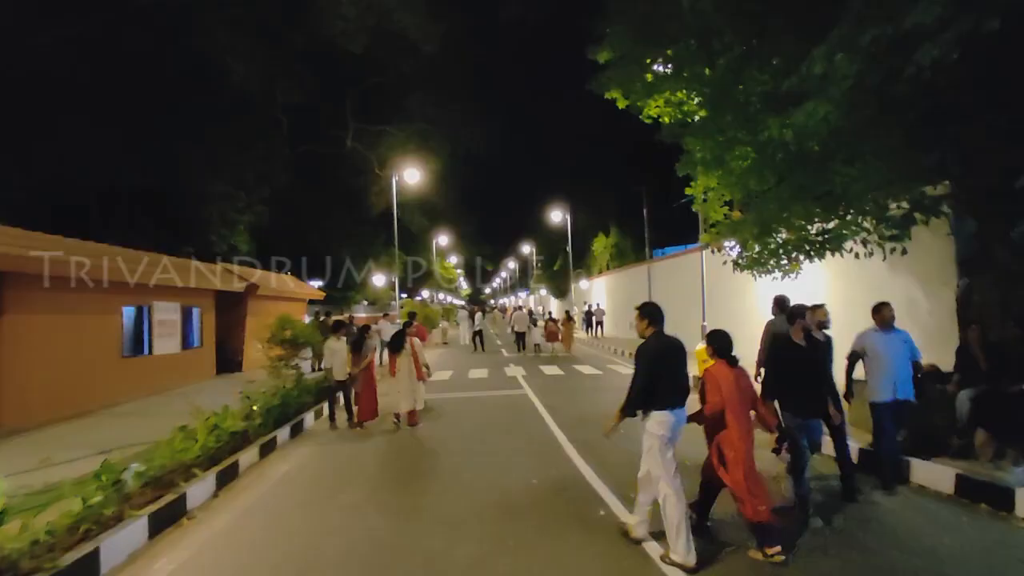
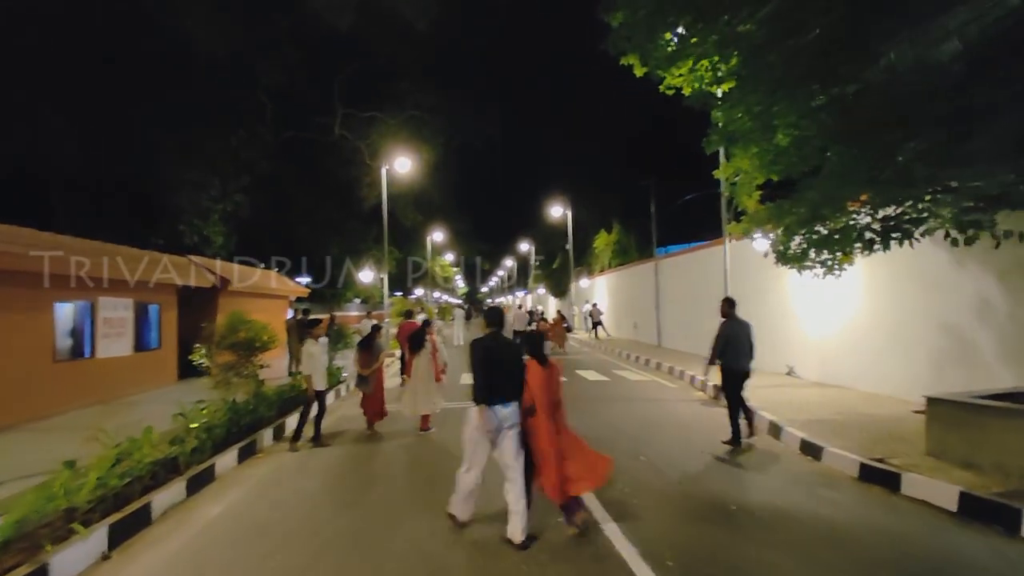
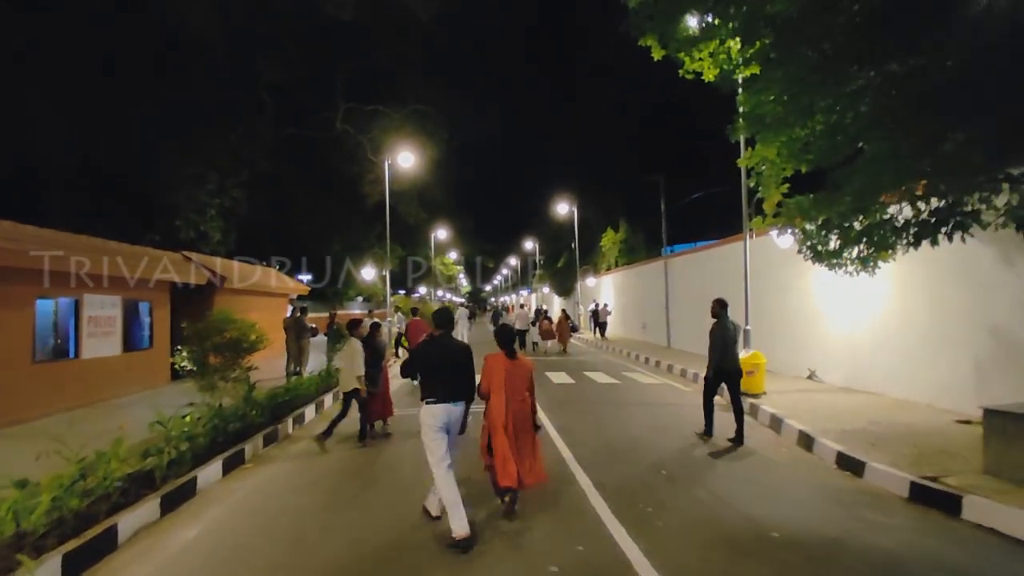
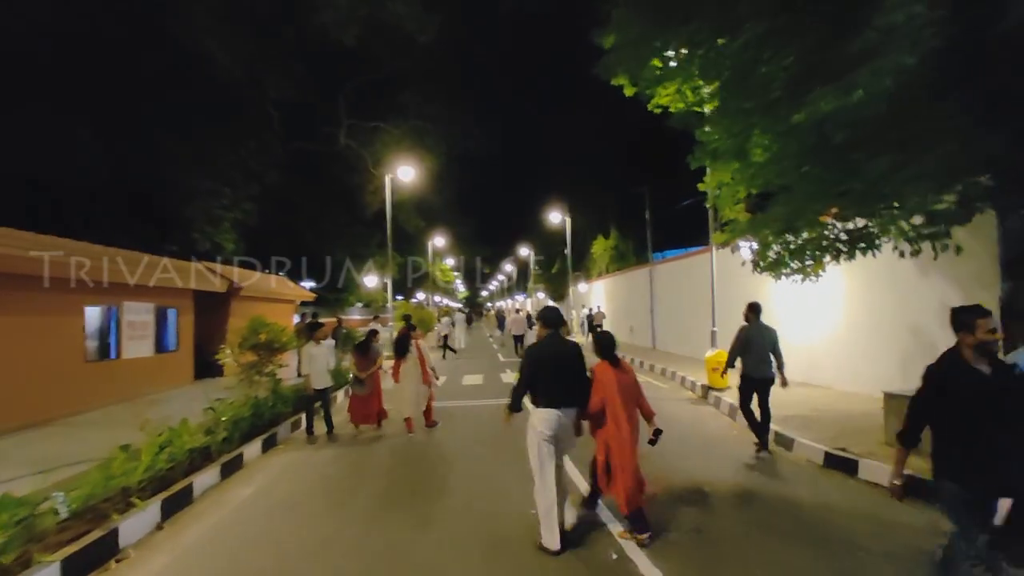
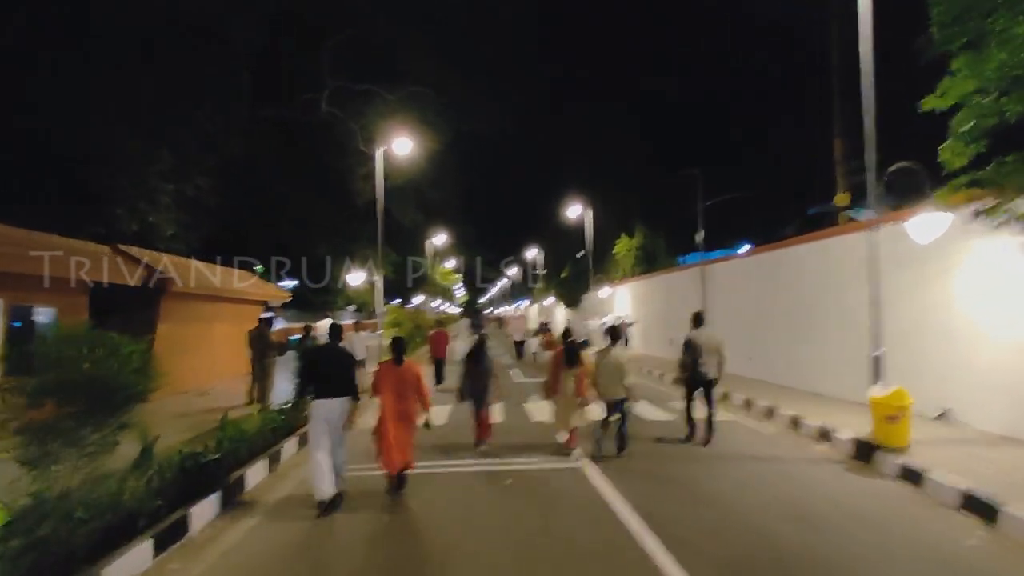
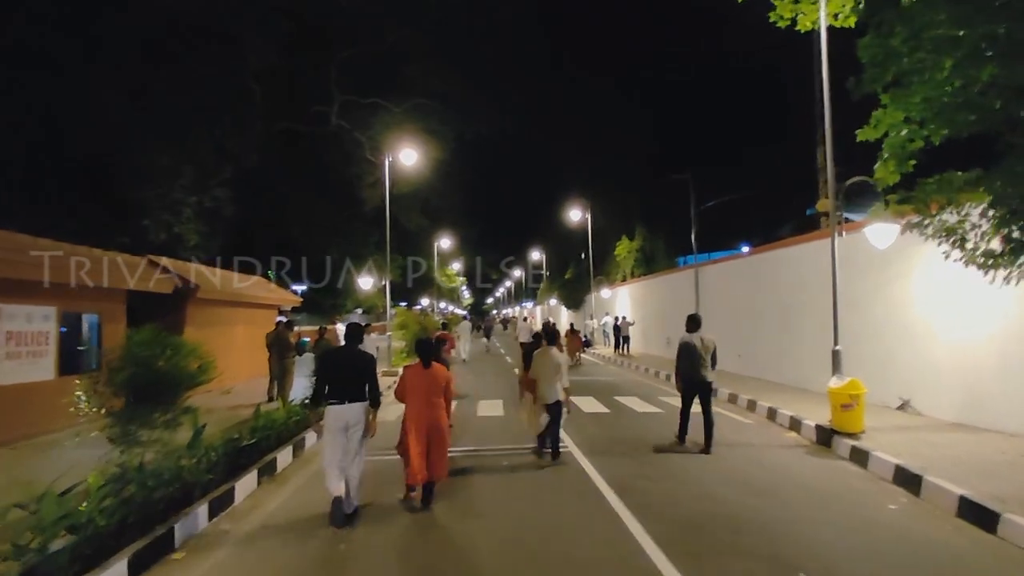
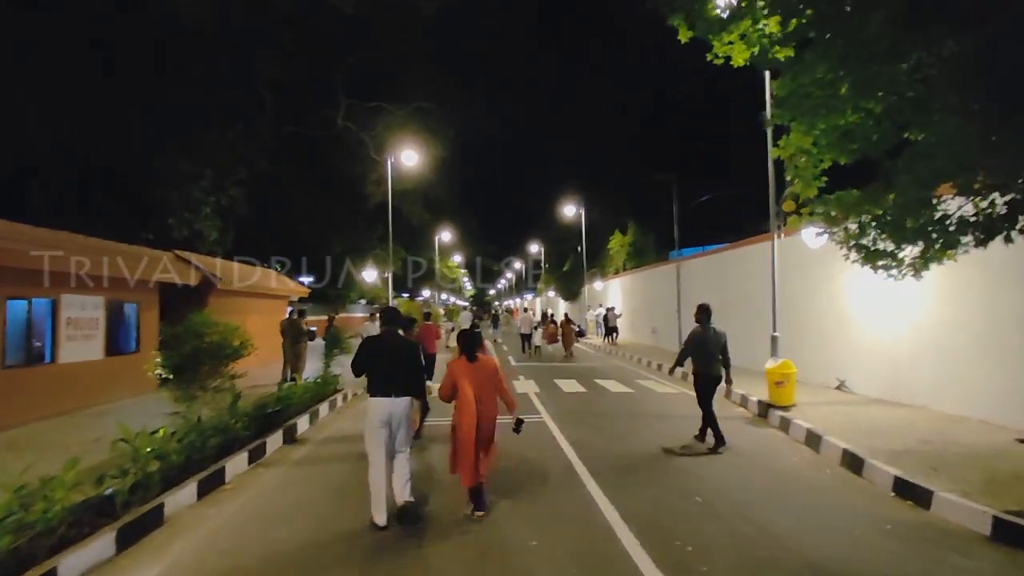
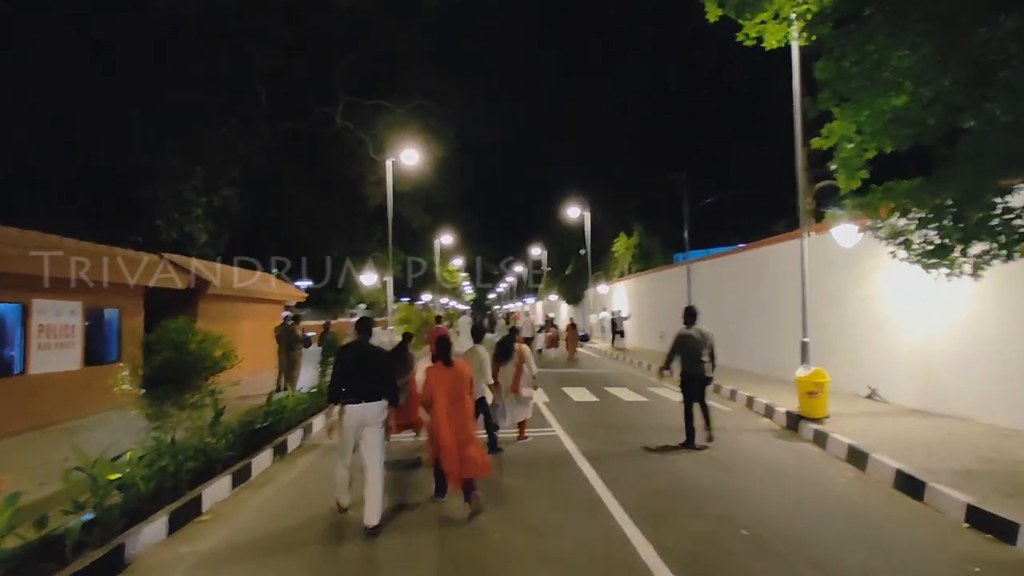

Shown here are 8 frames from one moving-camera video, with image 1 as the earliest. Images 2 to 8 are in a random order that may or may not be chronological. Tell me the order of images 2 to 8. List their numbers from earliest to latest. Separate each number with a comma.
4, 2, 3, 7, 8, 6, 5
